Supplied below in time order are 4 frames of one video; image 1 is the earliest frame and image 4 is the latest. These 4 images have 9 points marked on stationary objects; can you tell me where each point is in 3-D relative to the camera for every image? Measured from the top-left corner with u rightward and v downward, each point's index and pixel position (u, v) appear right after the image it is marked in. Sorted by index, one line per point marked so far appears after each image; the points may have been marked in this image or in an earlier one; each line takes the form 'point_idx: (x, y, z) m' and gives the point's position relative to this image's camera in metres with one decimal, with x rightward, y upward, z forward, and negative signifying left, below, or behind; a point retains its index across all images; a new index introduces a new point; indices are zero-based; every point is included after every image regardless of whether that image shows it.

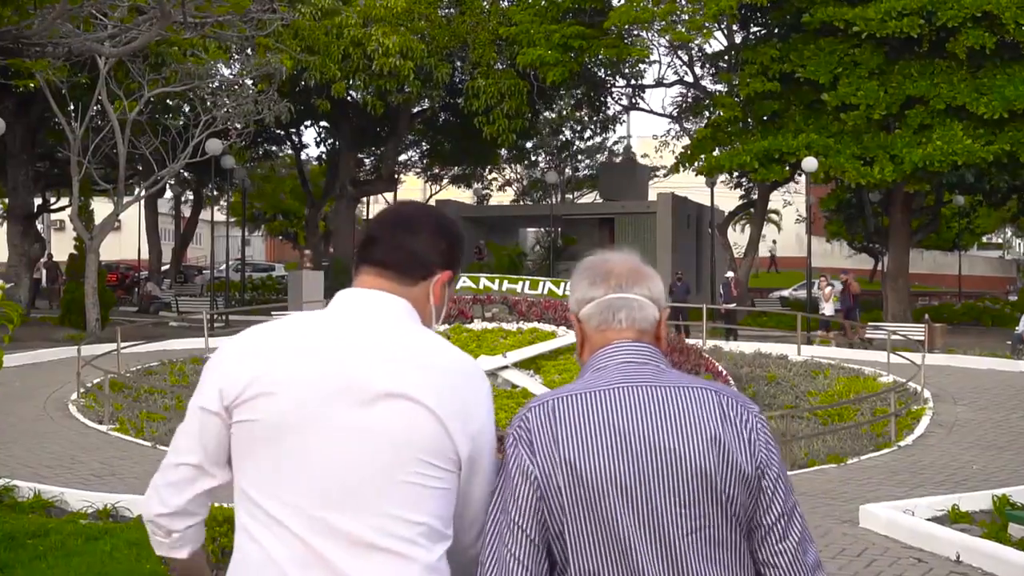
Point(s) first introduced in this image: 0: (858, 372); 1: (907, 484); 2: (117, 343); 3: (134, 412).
0: (+4.2, -1.0, +15.0) m
1: (+3.0, -1.5, +9.4) m
2: (-4.3, -0.6, +13.3) m
3: (-3.5, -1.1, +11.3) m
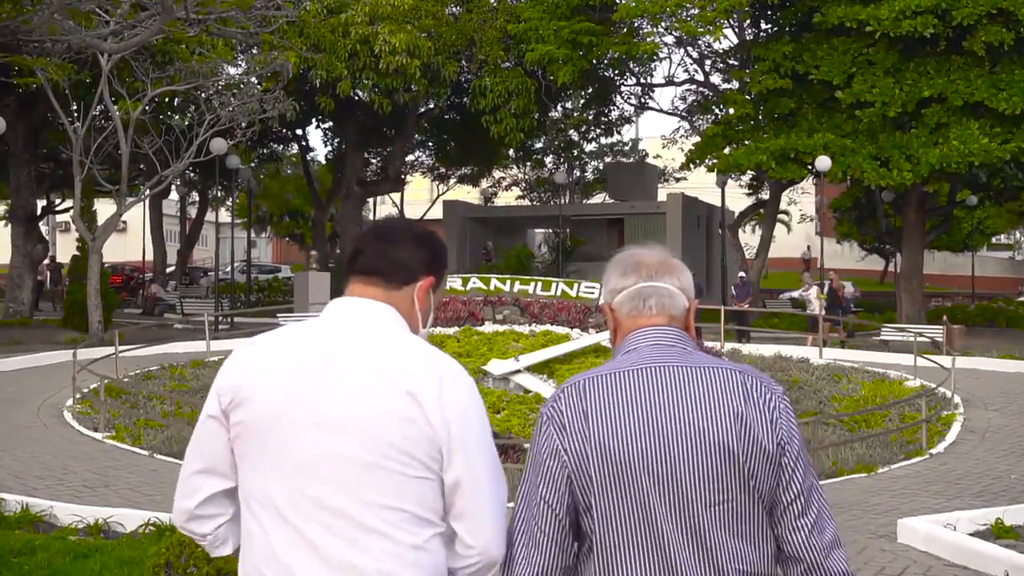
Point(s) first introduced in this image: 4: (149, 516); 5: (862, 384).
0: (+4.4, -1.0, +14.5) m
1: (+3.1, -1.5, +8.9) m
2: (-4.1, -0.6, +12.9) m
3: (-3.3, -1.2, +10.9) m
4: (-2.2, -1.4, +7.5) m
5: (+3.8, -1.1, +13.5) m
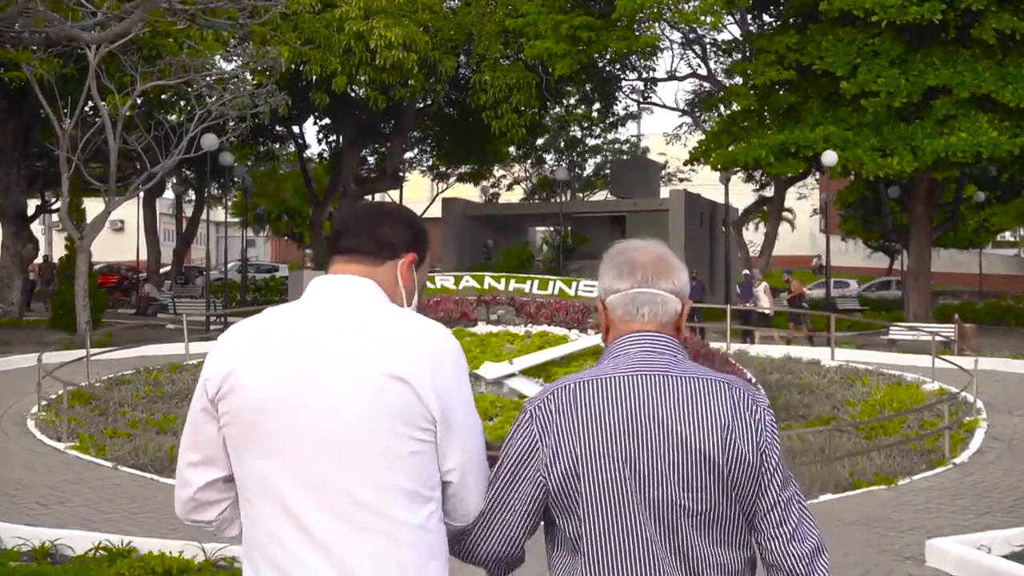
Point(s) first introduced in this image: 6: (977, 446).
0: (+4.3, -1.0, +13.8) m
1: (+3.1, -1.5, +8.3) m
2: (-4.2, -0.6, +12.2) m
3: (-3.4, -1.1, +10.2) m
4: (-2.3, -1.4, +6.8) m
5: (+3.8, -1.0, +12.8) m
6: (+3.9, -1.3, +10.4) m
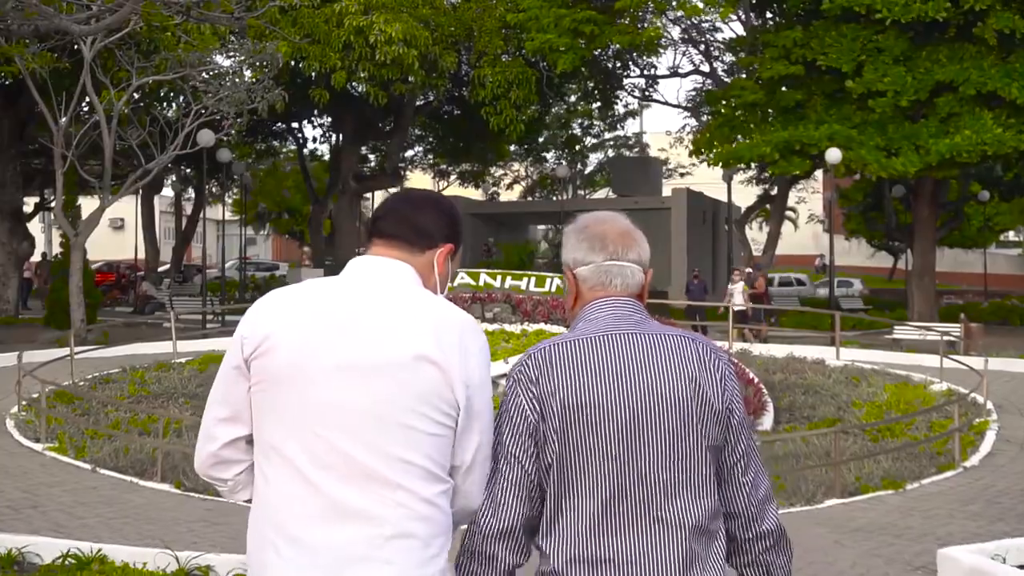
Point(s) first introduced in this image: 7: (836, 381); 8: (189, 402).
0: (+4.3, -1.0, +13.5) m
1: (+3.0, -1.5, +7.9) m
2: (-4.2, -0.6, +11.9) m
3: (-3.4, -1.1, +9.8) m
4: (-2.3, -1.3, +6.5) m
5: (+3.8, -1.0, +12.5) m
6: (+3.9, -1.3, +10.1) m
7: (+3.5, -1.0, +13.2) m
8: (-2.8, -1.0, +10.9) m
